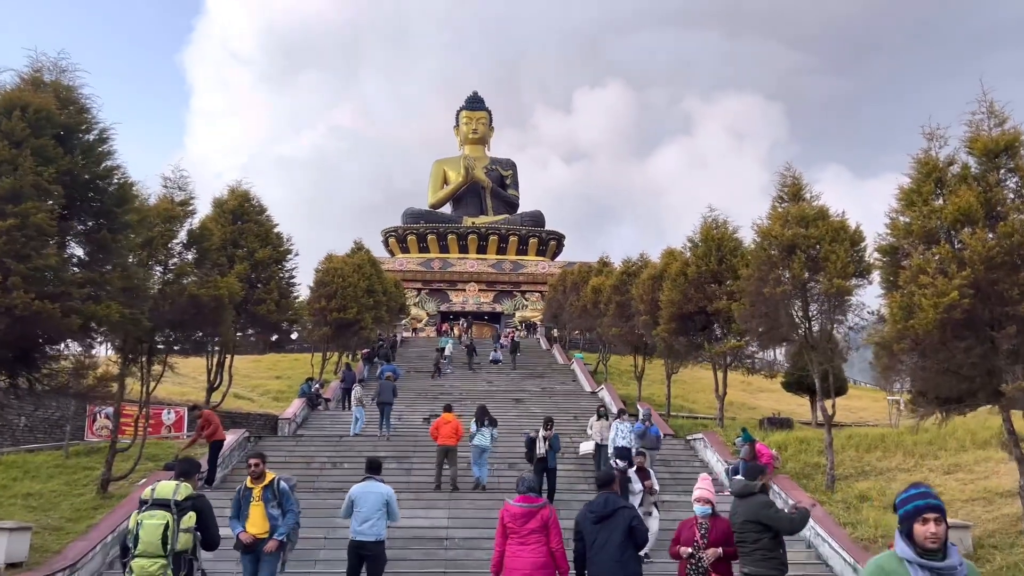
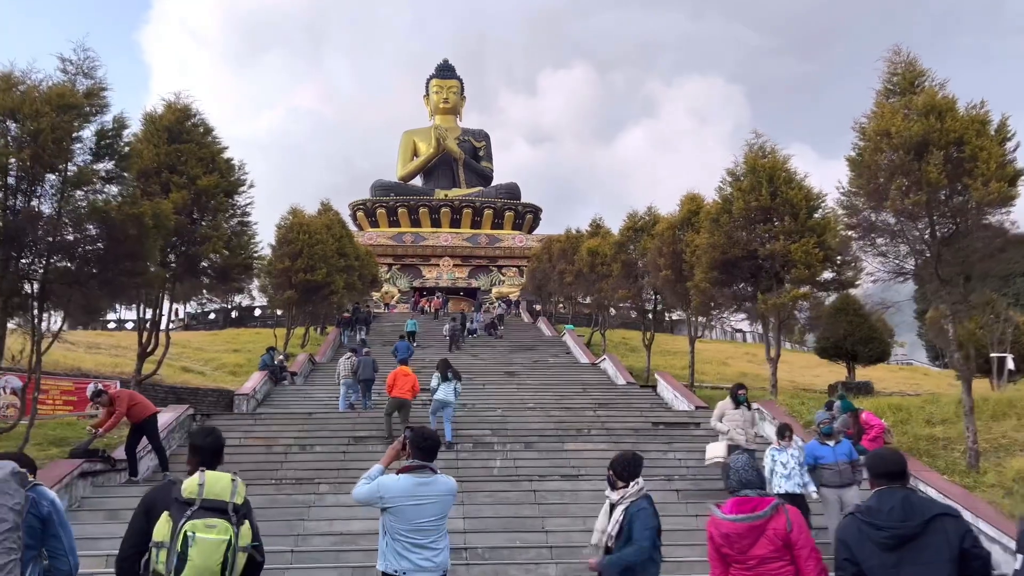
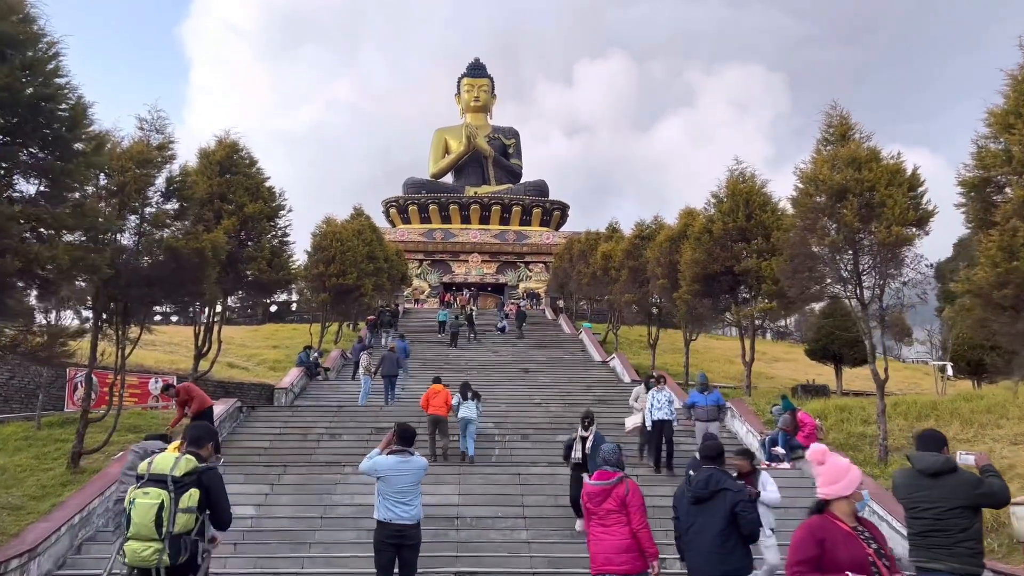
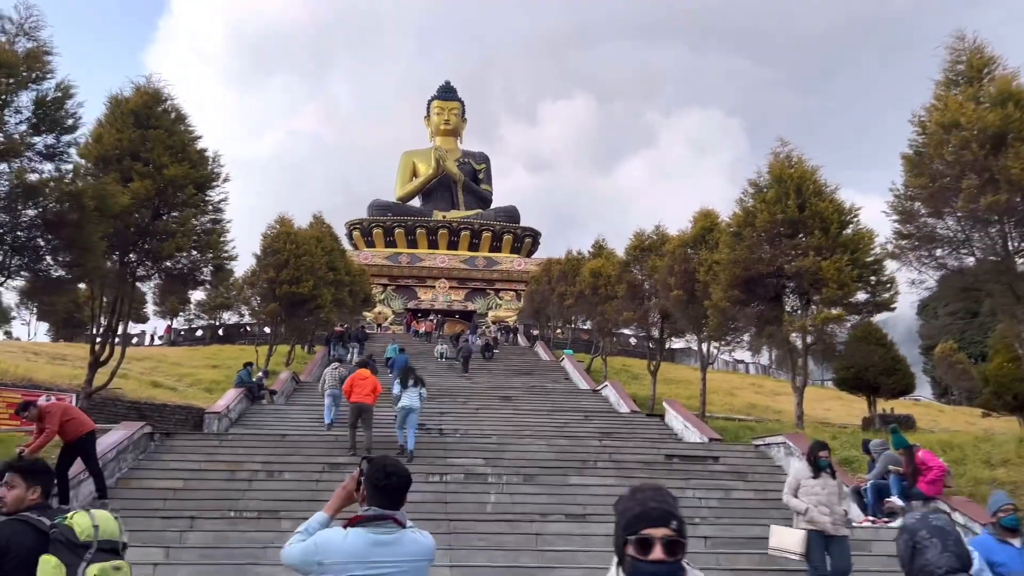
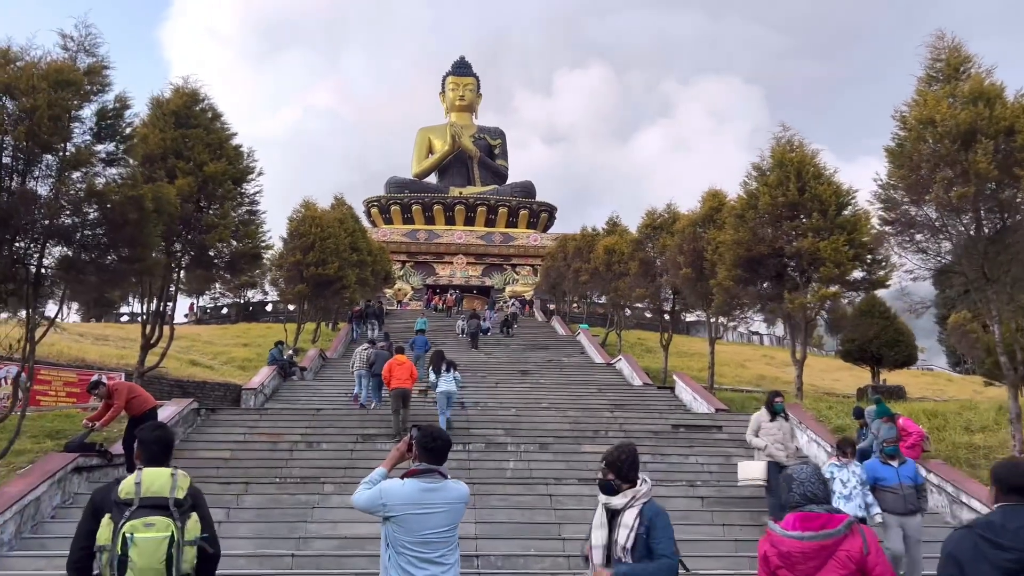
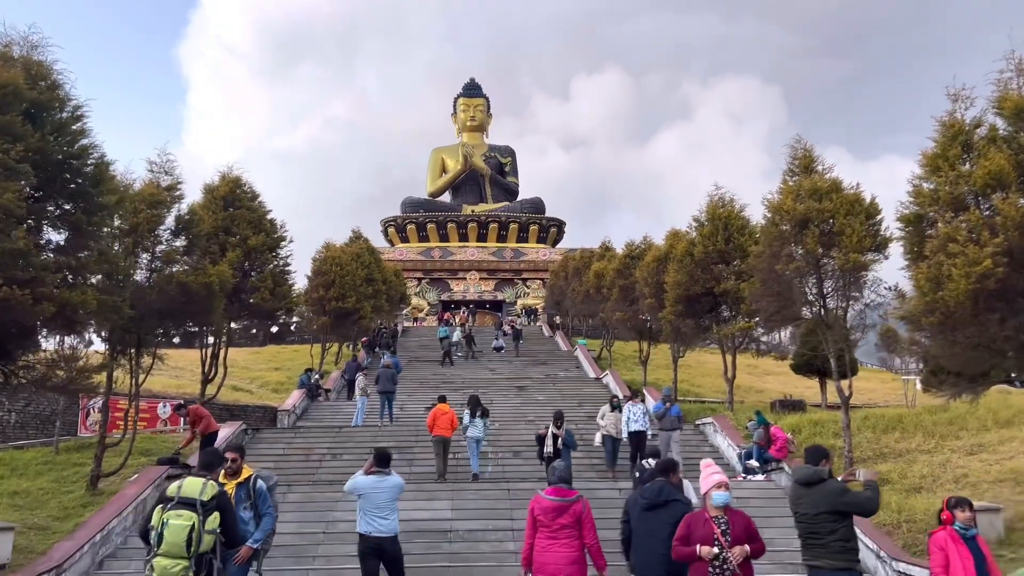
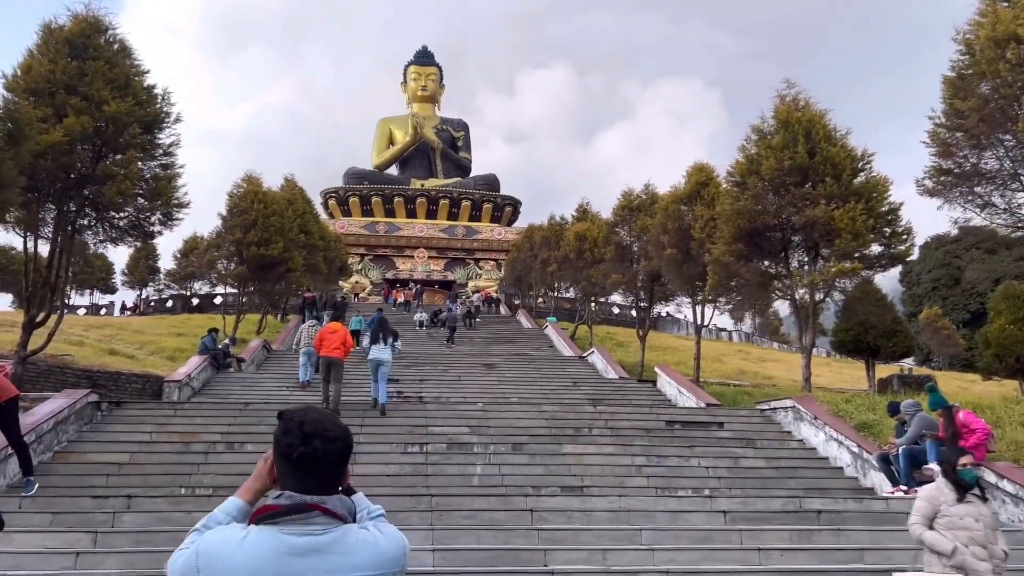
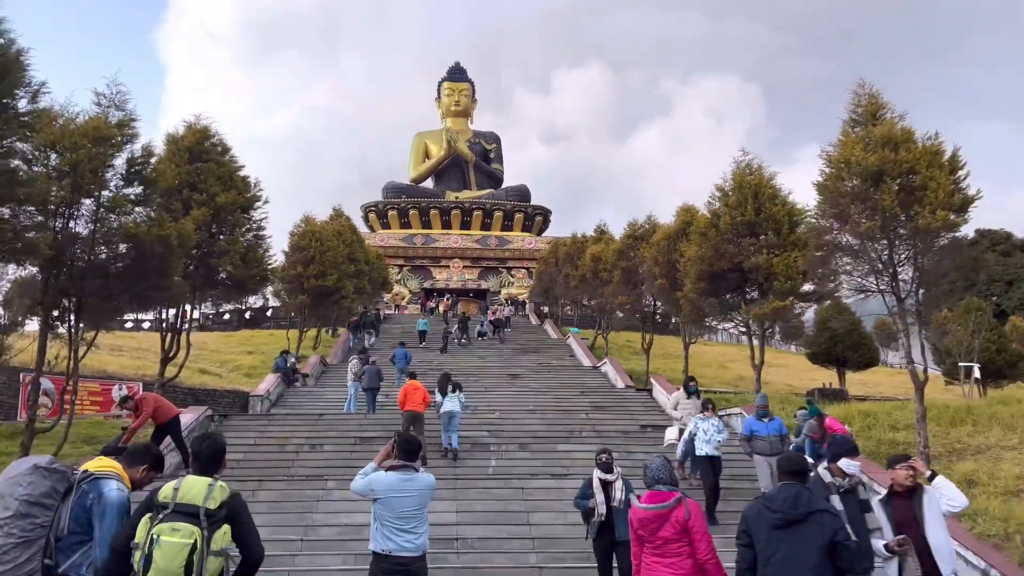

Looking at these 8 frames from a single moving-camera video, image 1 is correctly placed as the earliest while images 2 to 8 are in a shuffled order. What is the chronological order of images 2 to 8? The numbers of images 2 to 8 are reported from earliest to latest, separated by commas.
6, 3, 8, 2, 5, 4, 7
